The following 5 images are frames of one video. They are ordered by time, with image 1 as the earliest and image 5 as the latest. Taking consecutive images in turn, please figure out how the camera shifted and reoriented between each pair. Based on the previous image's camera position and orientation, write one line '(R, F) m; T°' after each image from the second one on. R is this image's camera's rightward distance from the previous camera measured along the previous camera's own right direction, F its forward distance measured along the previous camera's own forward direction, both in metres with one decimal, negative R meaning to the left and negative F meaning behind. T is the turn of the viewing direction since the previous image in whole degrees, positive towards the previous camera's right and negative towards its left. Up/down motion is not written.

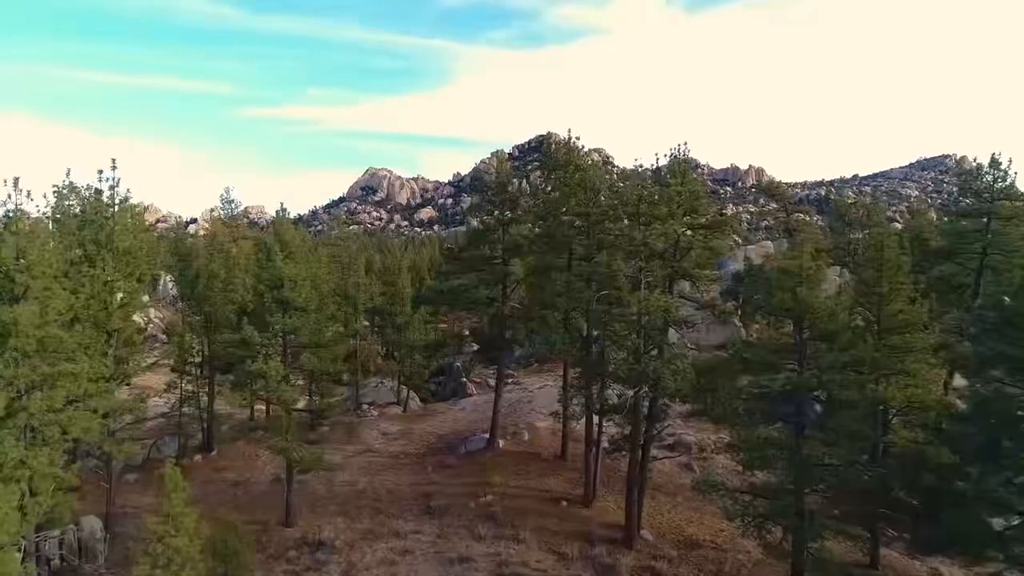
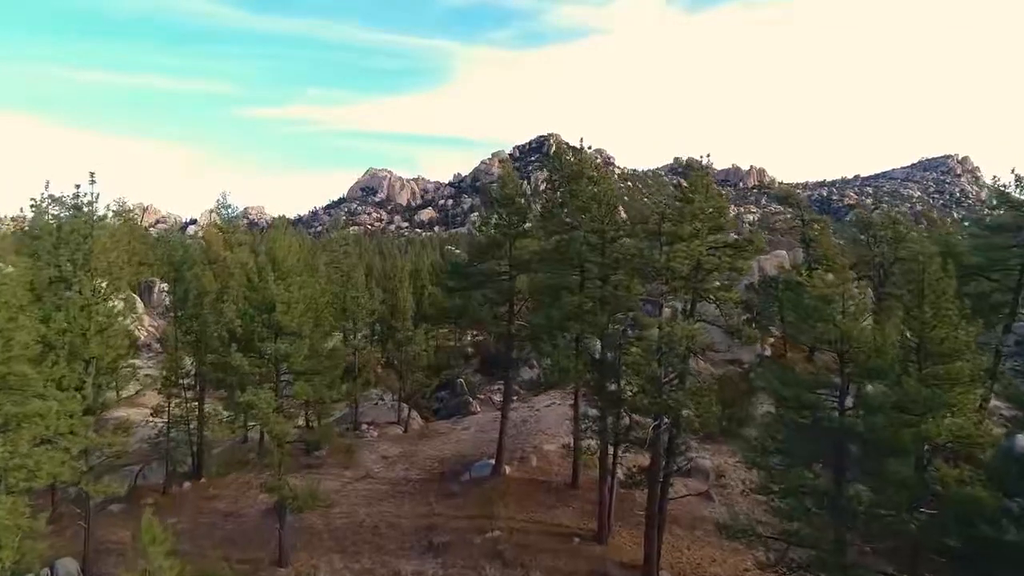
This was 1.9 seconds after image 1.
(-0.3, +1.6) m; 0°
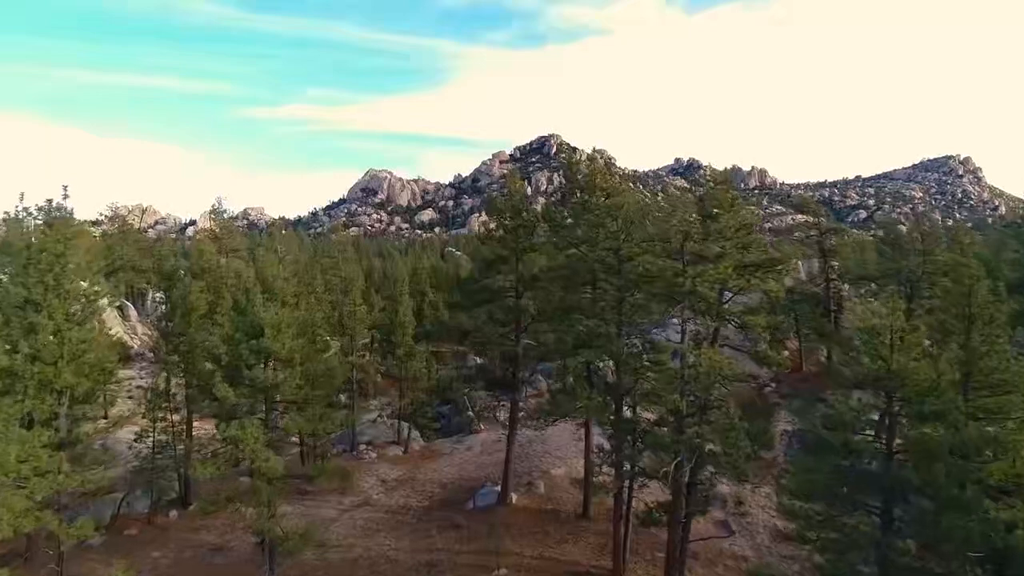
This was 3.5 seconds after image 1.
(-0.2, +1.6) m; 0°
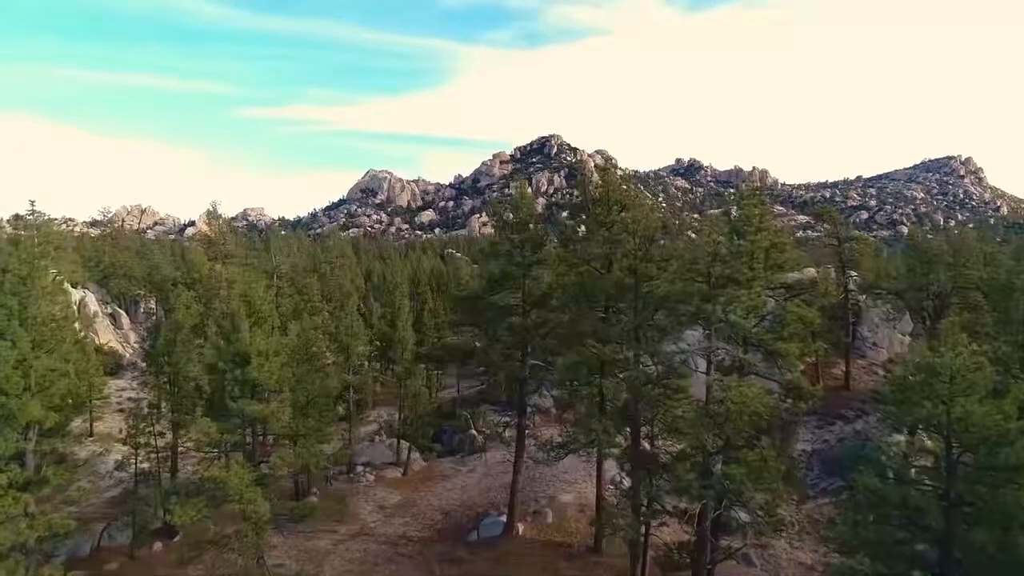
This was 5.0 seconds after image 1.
(-0.2, +1.6) m; 0°
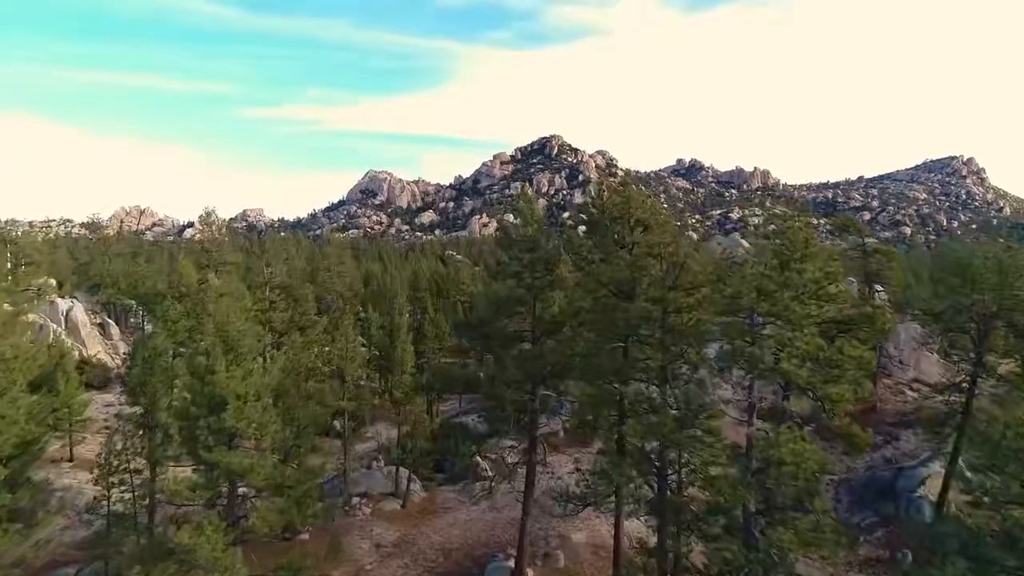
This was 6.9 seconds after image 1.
(-0.3, +2.0) m; 0°
